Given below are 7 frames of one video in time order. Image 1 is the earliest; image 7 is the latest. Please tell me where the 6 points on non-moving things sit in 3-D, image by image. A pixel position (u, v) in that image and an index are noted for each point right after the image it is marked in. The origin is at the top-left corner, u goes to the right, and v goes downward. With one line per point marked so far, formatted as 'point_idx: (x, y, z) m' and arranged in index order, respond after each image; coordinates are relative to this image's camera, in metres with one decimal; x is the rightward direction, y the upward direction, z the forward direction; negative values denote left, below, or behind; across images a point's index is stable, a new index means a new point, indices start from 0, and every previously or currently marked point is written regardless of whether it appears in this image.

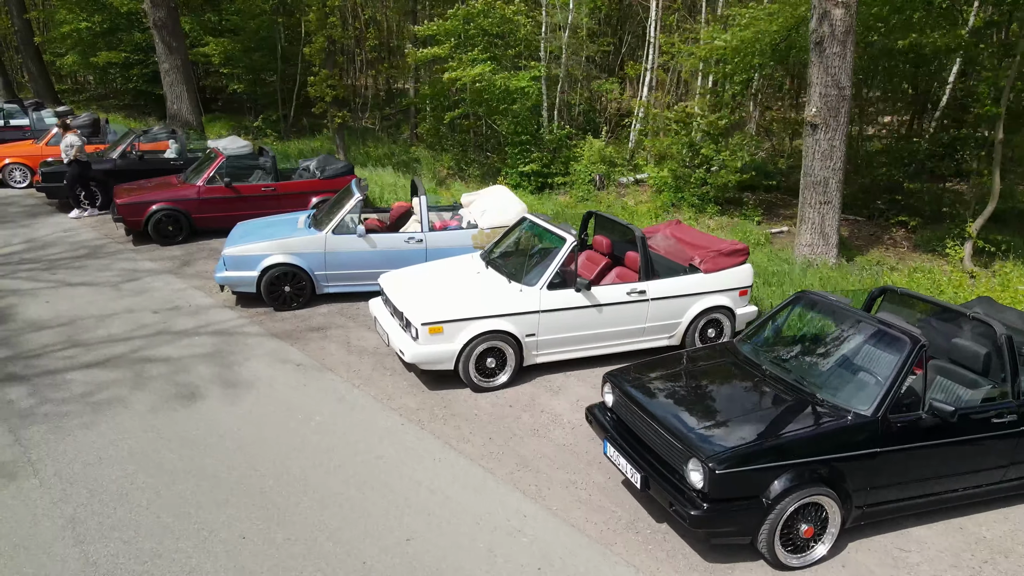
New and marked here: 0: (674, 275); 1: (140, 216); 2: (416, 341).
0: (+1.9, +0.2, +6.7) m
1: (-6.5, +1.3, +10.1) m
2: (-1.0, -0.5, +5.9) m
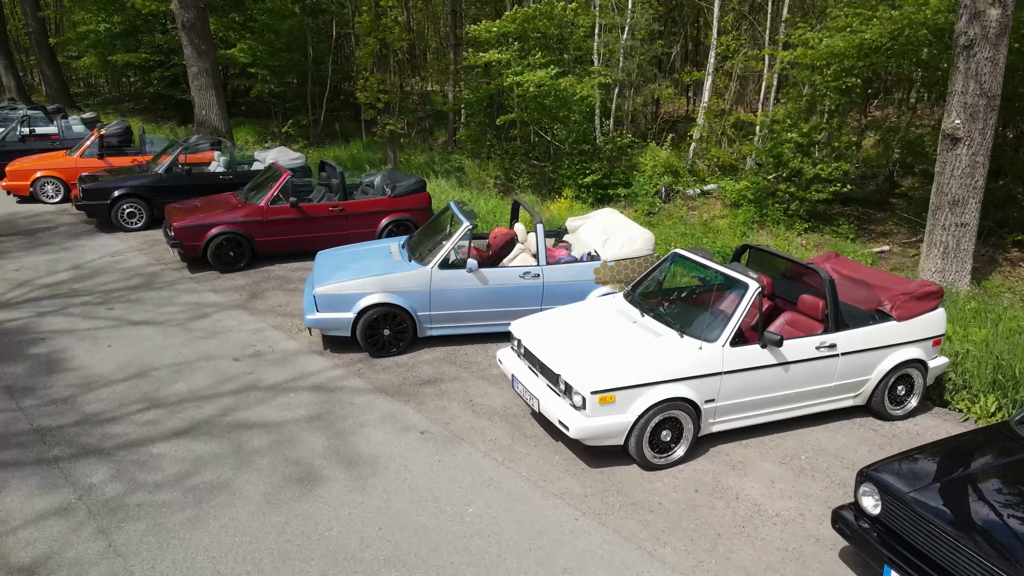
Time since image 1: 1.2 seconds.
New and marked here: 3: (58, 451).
0: (+3.5, -0.4, +5.7) m
1: (-4.9, +0.8, +9.0) m
2: (+0.6, -1.1, +4.9) m
3: (-4.1, -1.5, +5.2) m
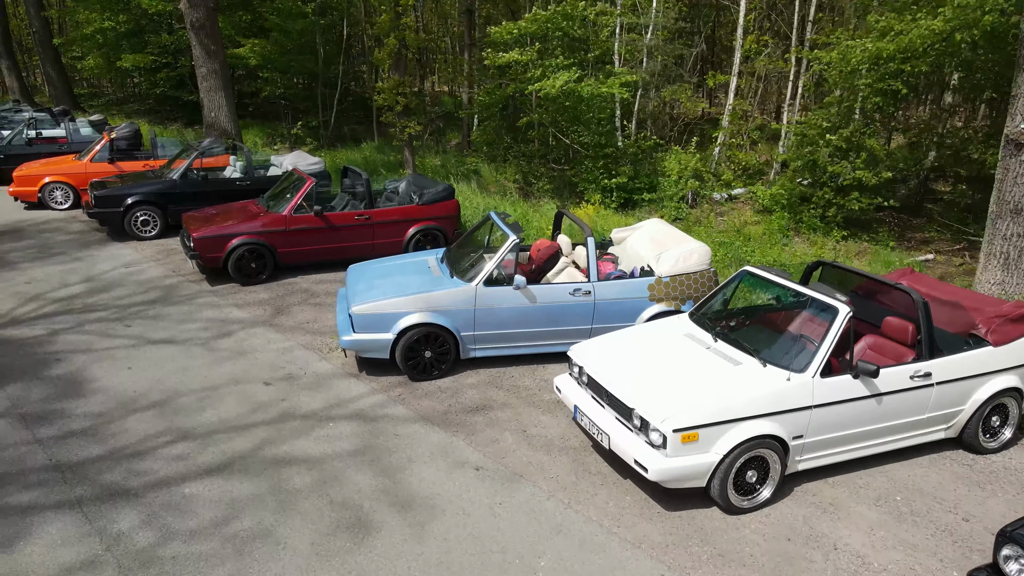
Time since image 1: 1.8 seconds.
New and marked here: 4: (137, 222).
0: (+4.0, -0.6, +5.2) m
1: (-4.4, +0.5, +8.6) m
2: (+1.1, -1.3, +4.4) m
3: (-3.6, -1.7, +4.7) m
4: (-6.9, +1.2, +10.7) m
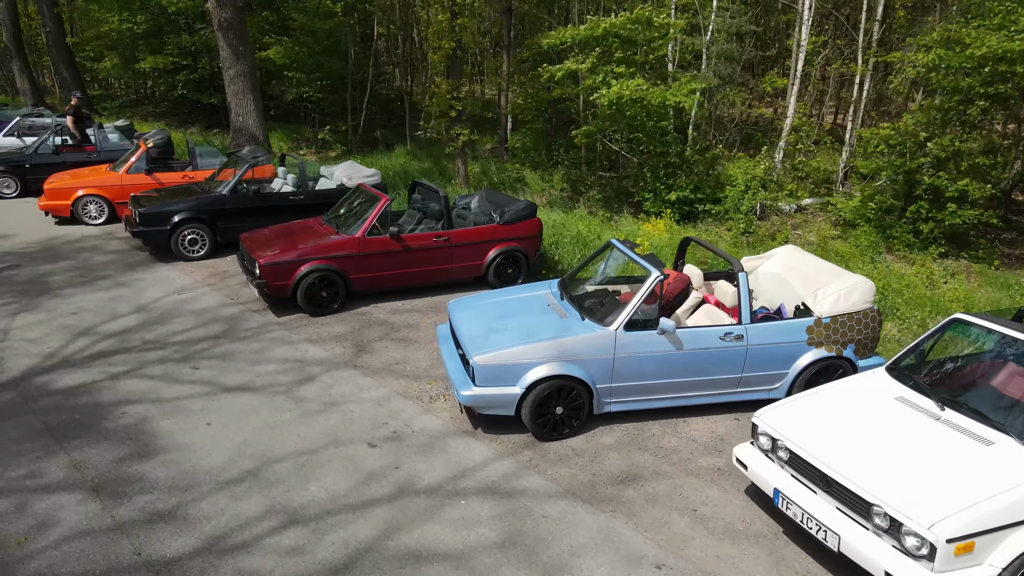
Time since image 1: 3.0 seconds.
0: (+5.4, -1.0, +4.3) m
1: (-3.0, +0.1, +7.7) m
2: (+2.5, -1.7, +3.5) m
3: (-2.2, -2.1, +3.8) m
4: (-5.6, +0.8, +9.8) m
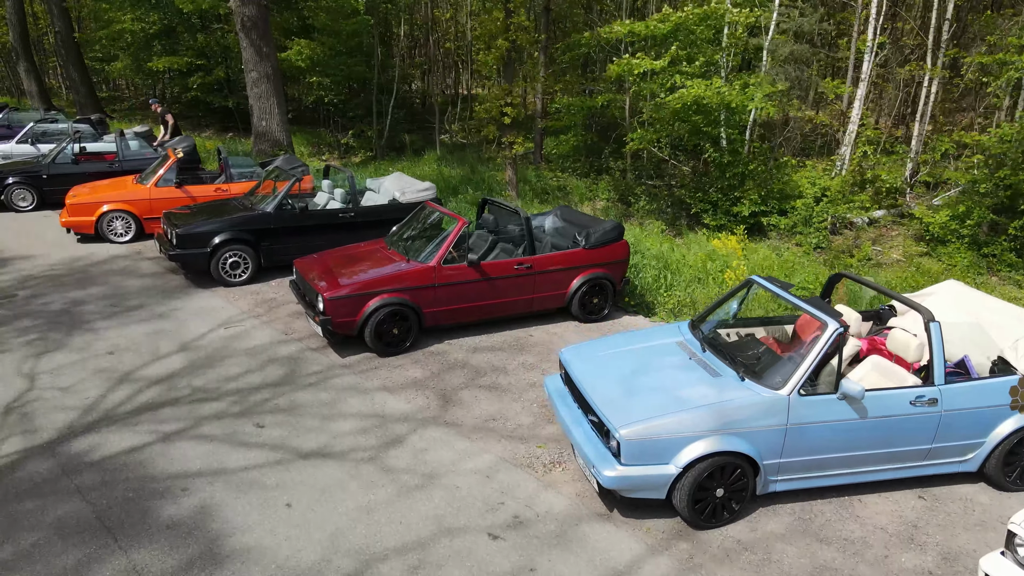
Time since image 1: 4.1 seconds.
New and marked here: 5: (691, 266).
0: (+6.5, -1.4, +3.3) m
1: (-1.8, -0.3, +6.7) m
2: (+3.7, -2.1, +2.5) m
3: (-1.0, -2.5, +2.9) m
4: (-4.4, +0.4, +8.8) m
5: (+3.1, +0.4, +9.8) m
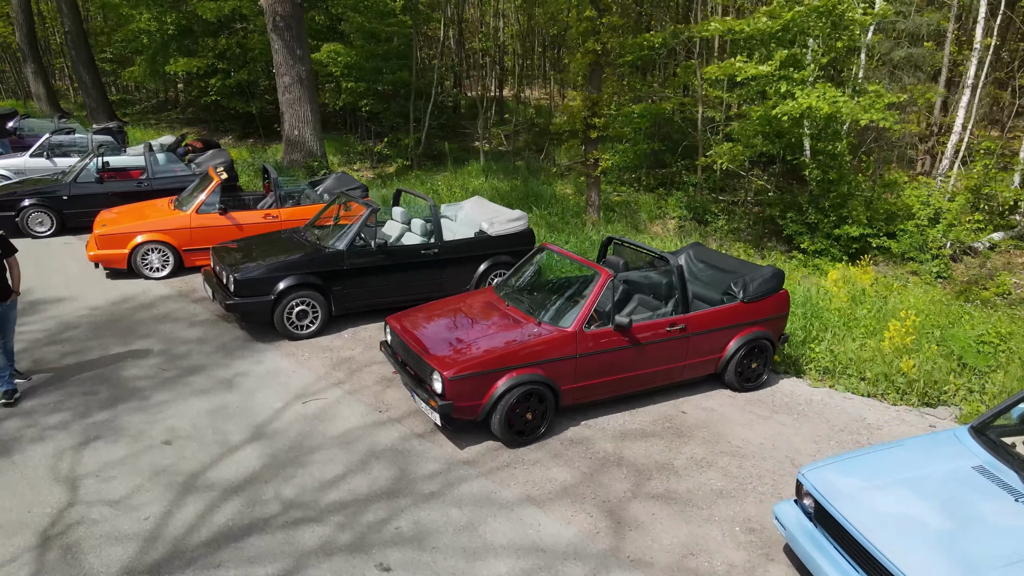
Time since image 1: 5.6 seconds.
0: (+8.1, -2.1, +1.8) m
1: (-0.3, -1.0, +5.3) m
2: (+5.2, -2.8, +1.1) m
3: (+0.5, -3.2, +1.4) m
4: (-2.8, -0.3, +7.3) m
5: (+4.7, -0.3, +8.3) m
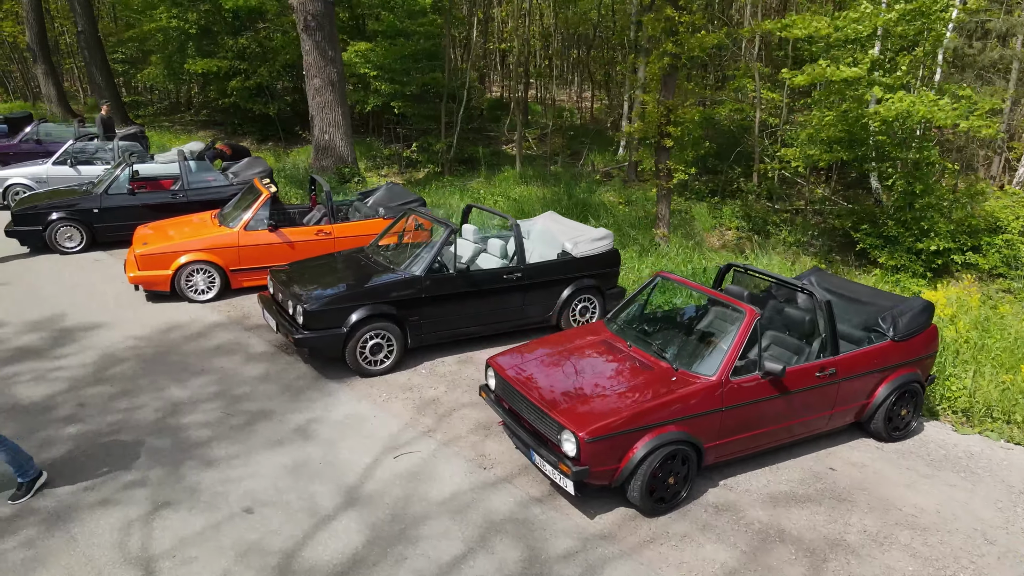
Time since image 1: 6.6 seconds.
0: (+9.2, -2.5, +1.1) m
1: (+0.8, -1.3, +4.5) m
2: (+6.3, -3.2, +0.3) m
3: (+1.6, -3.6, +0.6) m
4: (-1.7, -0.7, +6.6) m
5: (+5.8, -0.7, +7.5) m
